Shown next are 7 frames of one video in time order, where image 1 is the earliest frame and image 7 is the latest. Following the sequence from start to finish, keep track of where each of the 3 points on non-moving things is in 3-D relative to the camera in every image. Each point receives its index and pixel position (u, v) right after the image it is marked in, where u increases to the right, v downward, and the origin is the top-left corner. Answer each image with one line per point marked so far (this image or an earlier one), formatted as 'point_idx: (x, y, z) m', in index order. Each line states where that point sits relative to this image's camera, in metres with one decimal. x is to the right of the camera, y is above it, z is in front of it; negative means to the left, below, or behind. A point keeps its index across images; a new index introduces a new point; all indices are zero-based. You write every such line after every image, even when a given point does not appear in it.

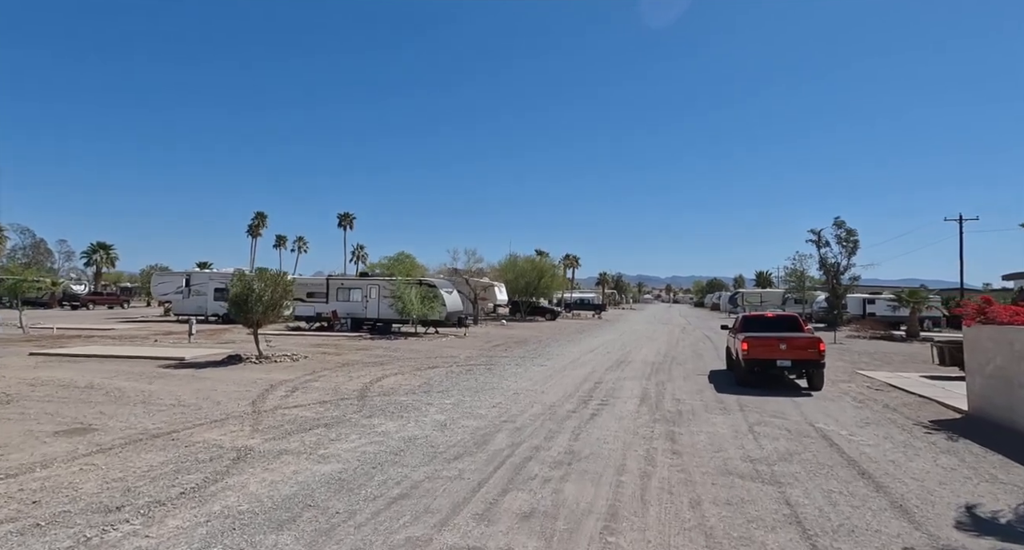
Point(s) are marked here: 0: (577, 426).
0: (+1.0, -2.3, +9.0) m
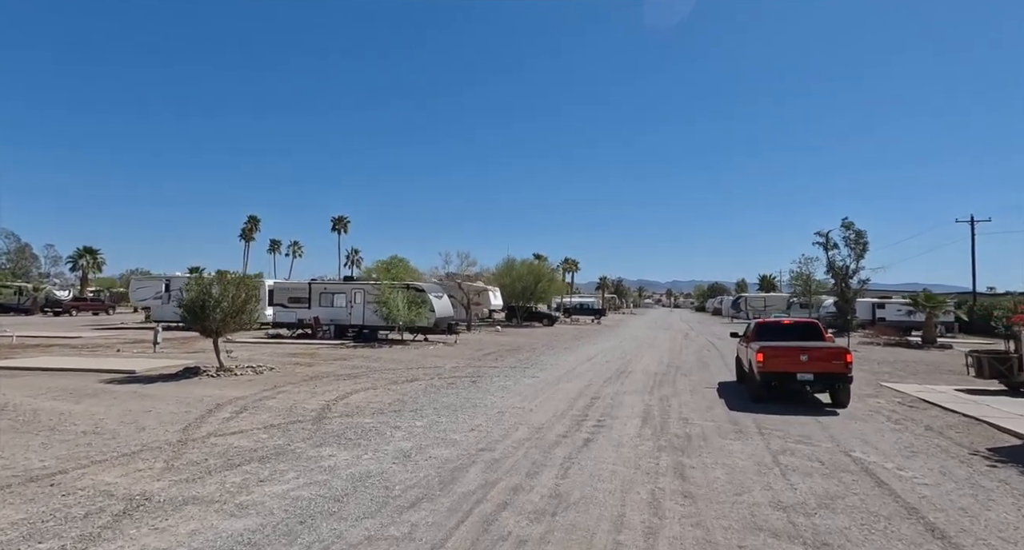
0: (+0.7, -2.3, +7.5) m
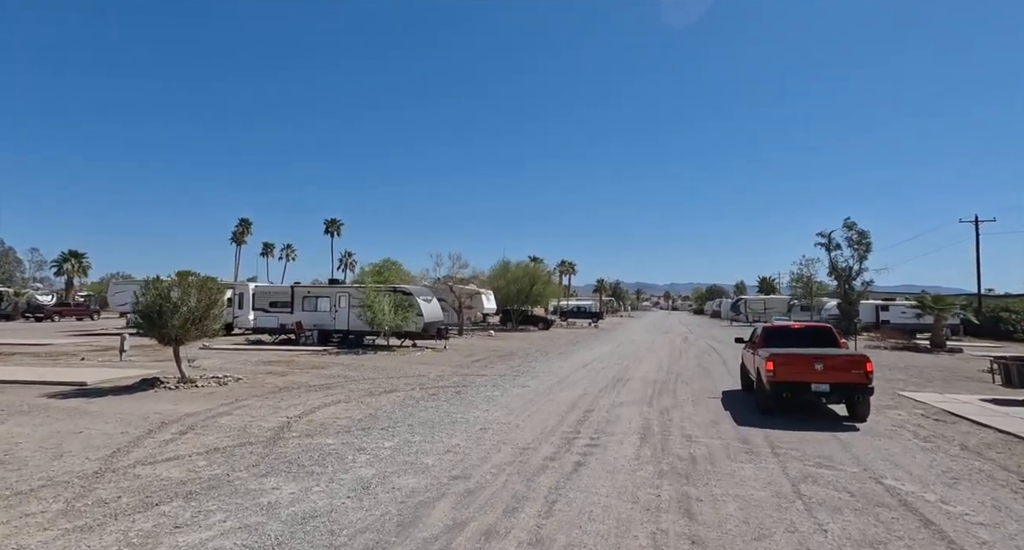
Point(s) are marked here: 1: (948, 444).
0: (+0.4, -2.3, +6.5) m
1: (+6.1, -2.4, +8.3) m
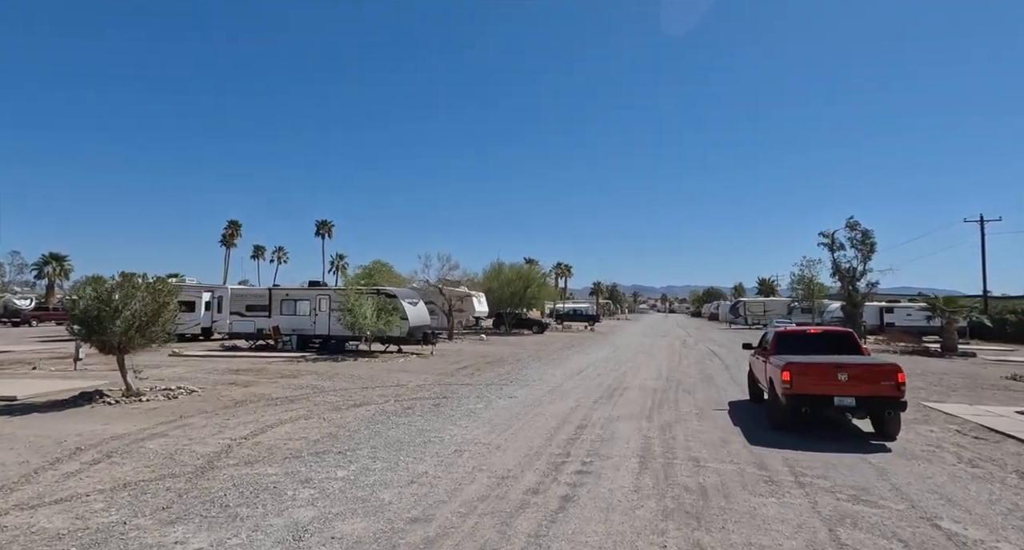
0: (+0.2, -2.3, +5.2) m
1: (+5.8, -2.3, +7.1) m
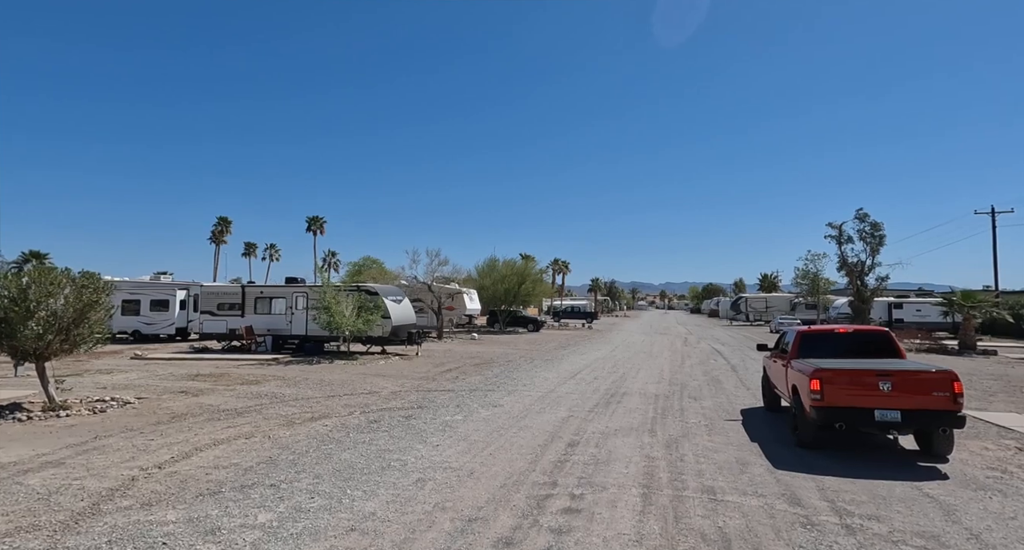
0: (-0.1, -2.2, +3.7) m
1: (+5.5, -2.2, +5.6) m
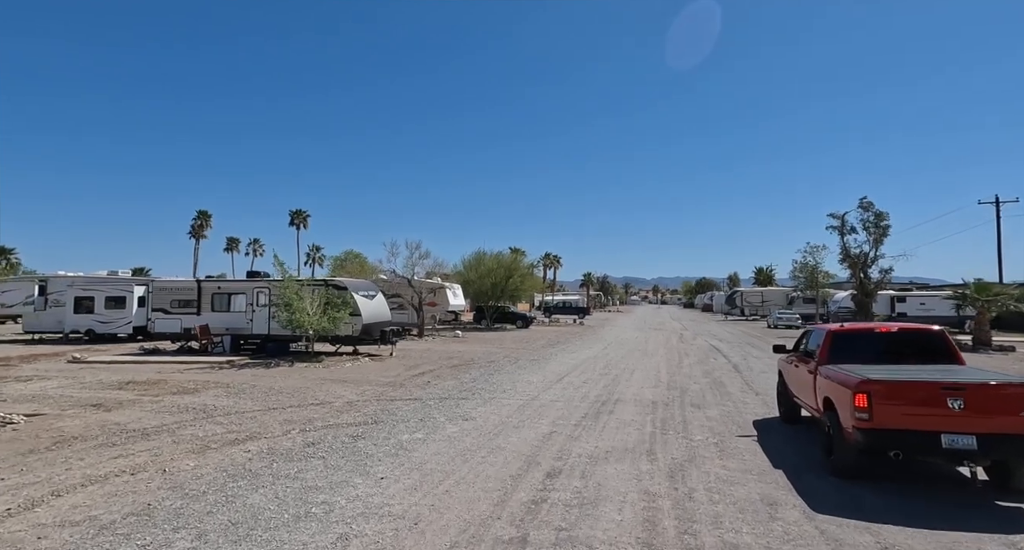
0: (-0.4, -2.1, +2.0) m
1: (+5.2, -2.1, +3.9) m
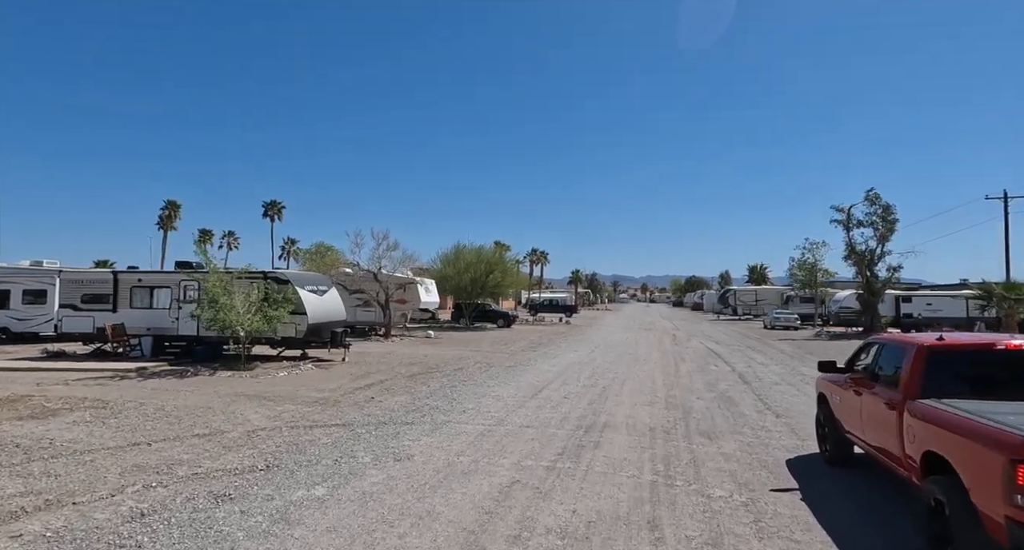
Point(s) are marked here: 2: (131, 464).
0: (-0.9, -2.0, -0.7) m
1: (+4.7, -2.0, +1.4) m
2: (-4.2, -2.1, +6.6) m
